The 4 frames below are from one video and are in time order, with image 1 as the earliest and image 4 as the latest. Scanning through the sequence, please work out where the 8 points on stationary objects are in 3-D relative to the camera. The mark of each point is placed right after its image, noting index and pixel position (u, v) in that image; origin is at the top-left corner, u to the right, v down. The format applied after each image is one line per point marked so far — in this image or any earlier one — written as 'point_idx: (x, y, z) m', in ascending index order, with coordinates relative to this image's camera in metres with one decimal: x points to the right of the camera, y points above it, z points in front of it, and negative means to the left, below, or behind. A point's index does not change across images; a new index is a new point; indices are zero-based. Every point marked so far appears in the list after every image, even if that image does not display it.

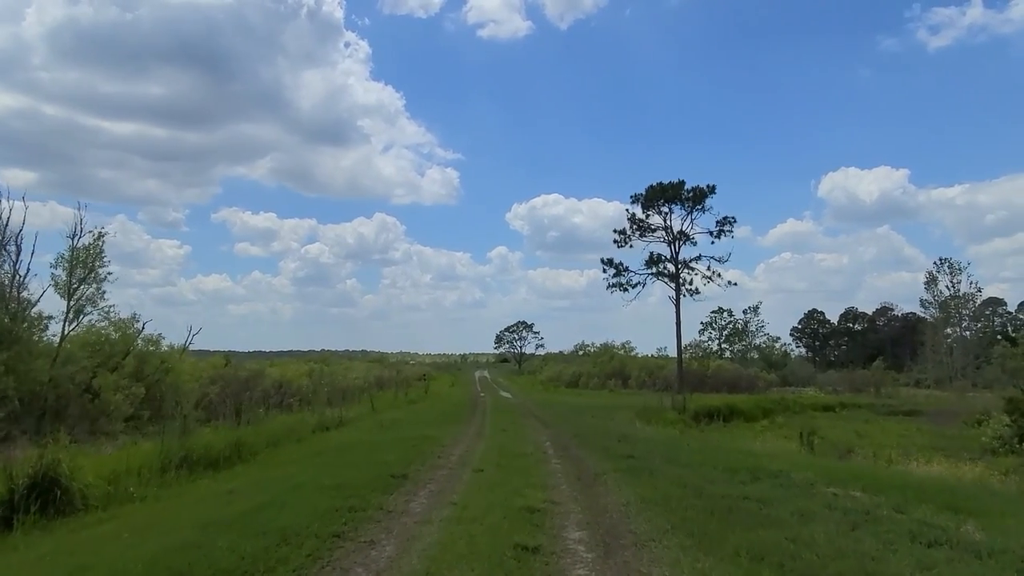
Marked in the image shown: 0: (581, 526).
0: (+1.0, -3.4, +10.5) m
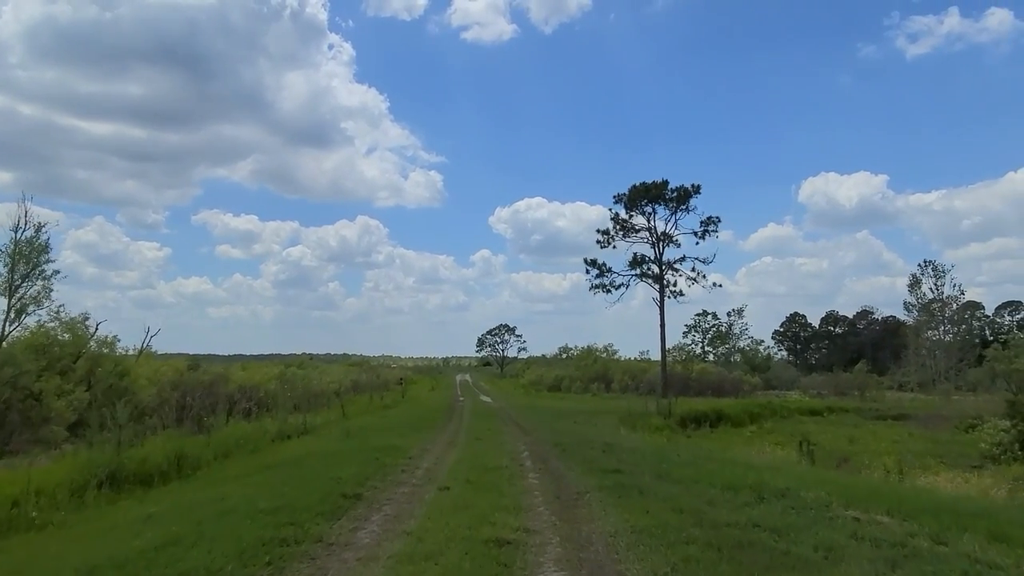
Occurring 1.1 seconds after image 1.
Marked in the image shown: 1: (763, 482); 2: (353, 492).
0: (+0.5, -3.2, +8.5) m
1: (+4.7, -3.6, +13.7) m
2: (-2.9, -3.8, +13.6) m
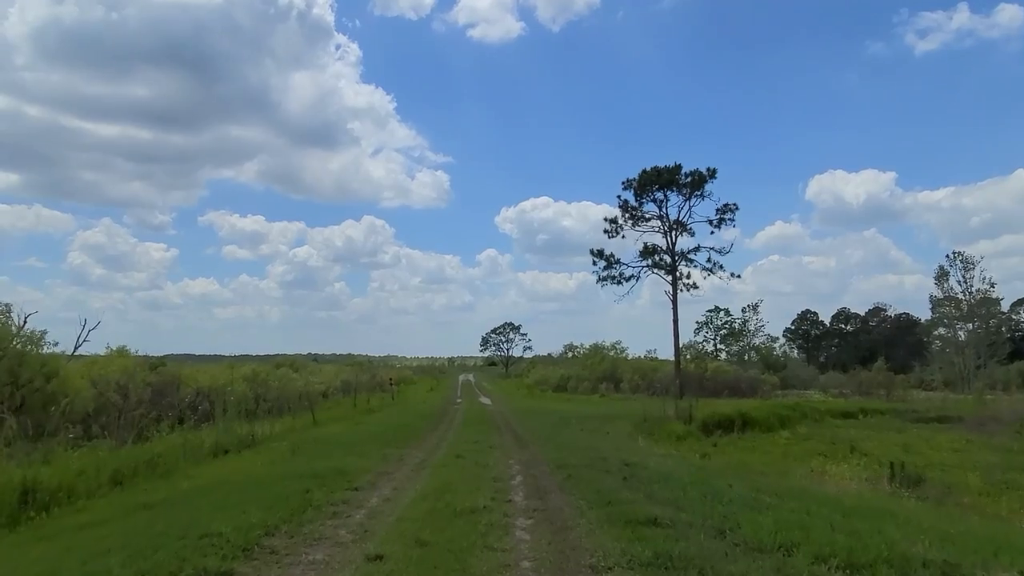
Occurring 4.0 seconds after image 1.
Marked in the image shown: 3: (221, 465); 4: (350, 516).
0: (+0.2, -2.6, +3.2) m
1: (+4.3, -2.9, +8.3) m
2: (-3.3, -3.1, +8.3) m
3: (-7.2, -4.4, +18.1) m
4: (-2.5, -3.5, +11.4) m
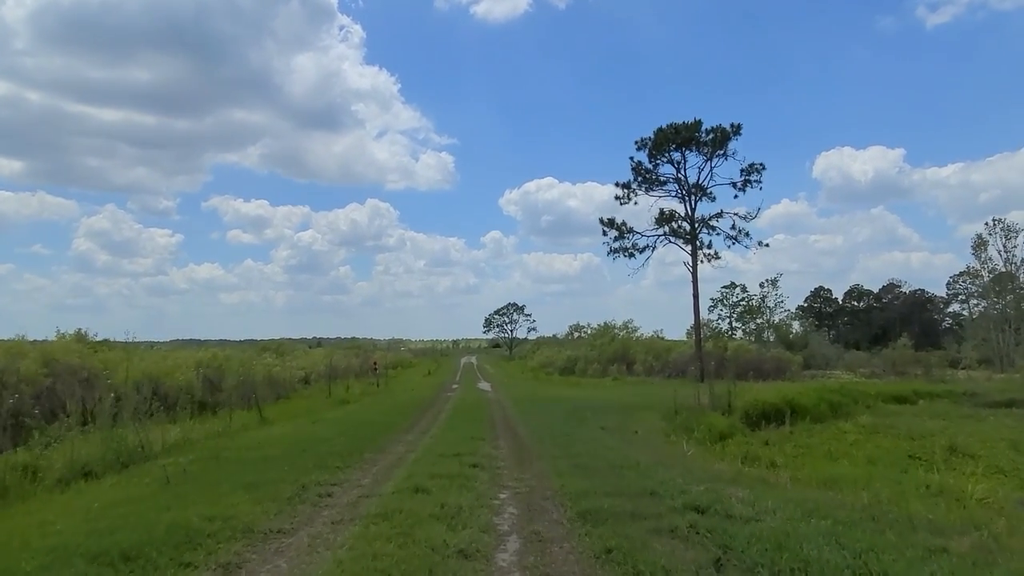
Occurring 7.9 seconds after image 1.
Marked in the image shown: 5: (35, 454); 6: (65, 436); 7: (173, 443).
0: (-0.1, -1.9, -3.9) m
1: (+4.1, -2.0, +1.2) m
2: (-3.5, -2.3, +1.3) m
3: (-7.3, -3.4, +11.2) m
4: (-2.7, -2.6, +4.4) m
5: (-9.9, -3.5, +15.3) m
6: (-10.9, -3.6, +17.7) m
7: (-8.5, -3.9, +18.6) m
